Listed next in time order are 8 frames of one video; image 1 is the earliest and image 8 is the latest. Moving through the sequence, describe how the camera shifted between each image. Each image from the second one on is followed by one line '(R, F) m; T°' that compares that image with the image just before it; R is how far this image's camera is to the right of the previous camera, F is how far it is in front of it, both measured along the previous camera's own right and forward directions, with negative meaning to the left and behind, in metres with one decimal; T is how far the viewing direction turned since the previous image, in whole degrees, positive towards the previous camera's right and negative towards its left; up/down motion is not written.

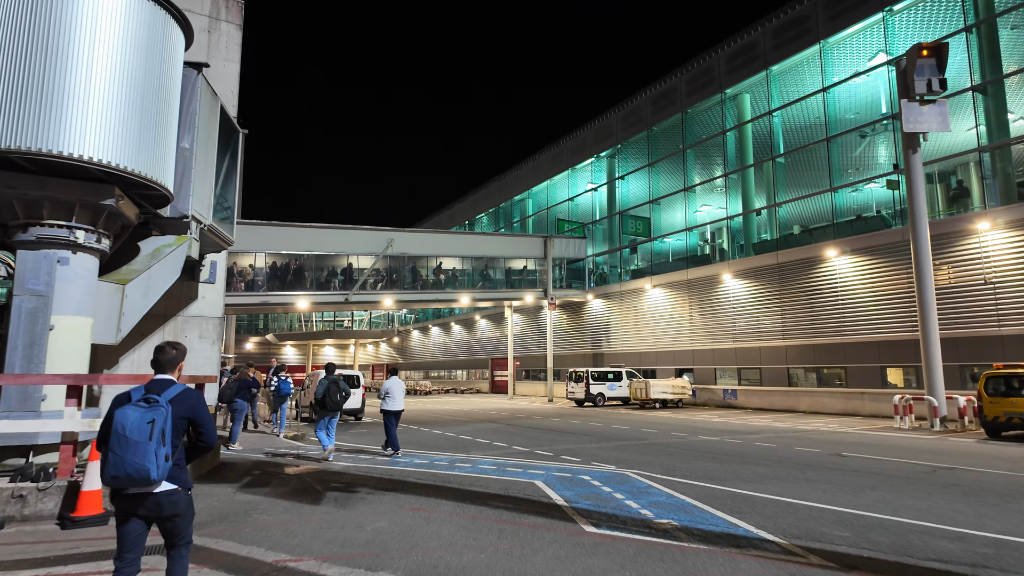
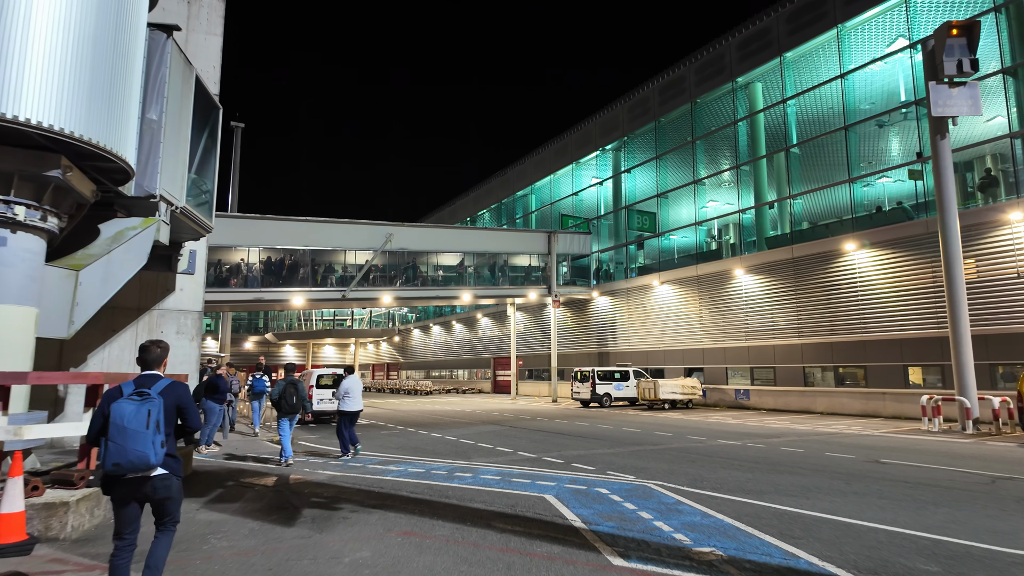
(-0.1, +1.0) m; 0°
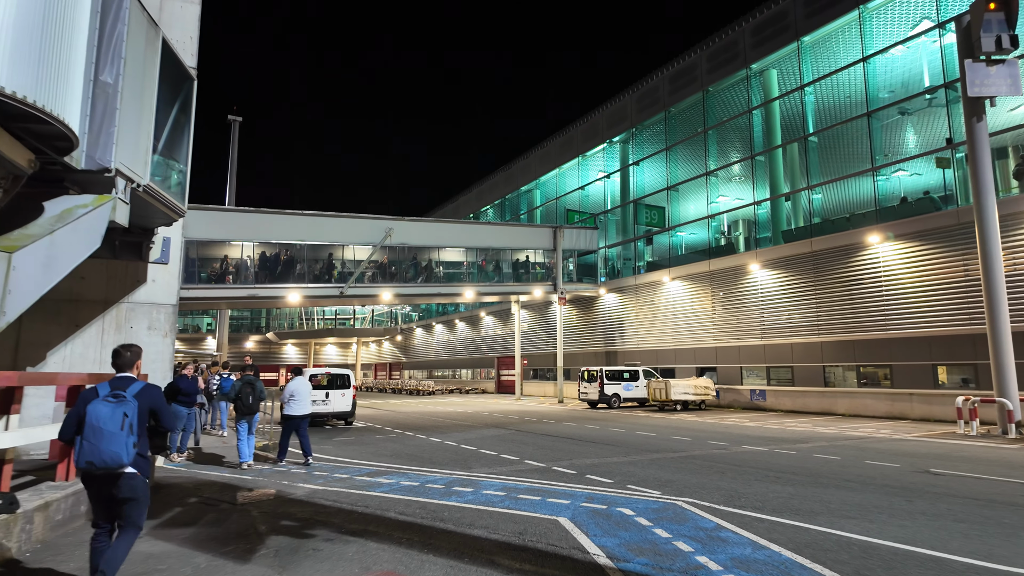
(0.0, +1.1) m; 0°
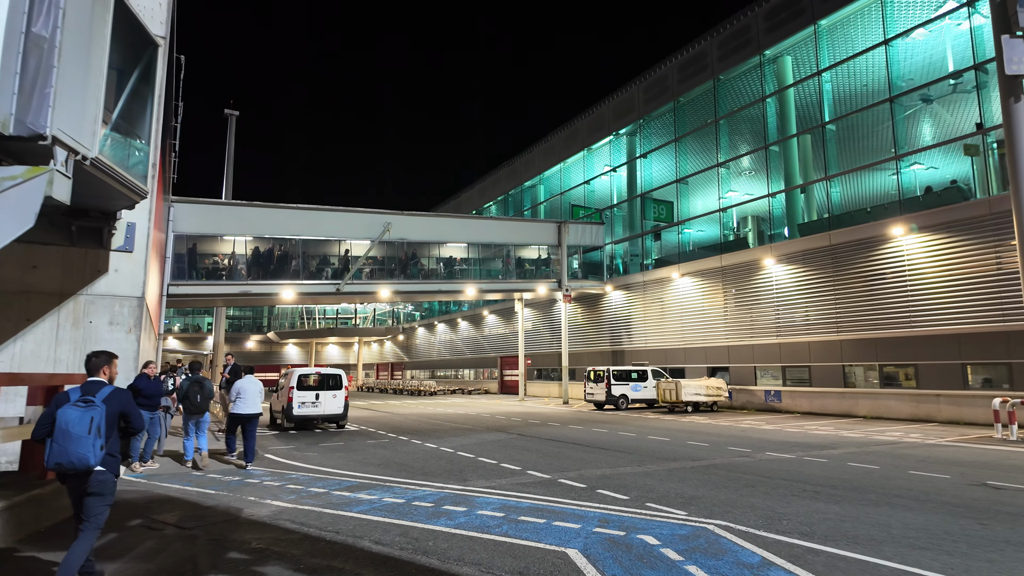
(0.0, +1.0) m; 0°
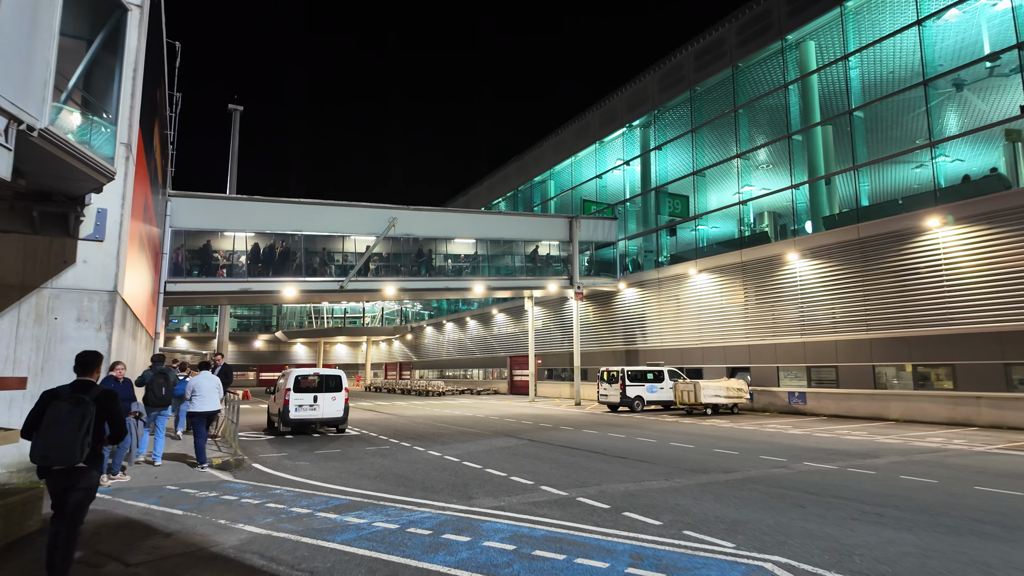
(0.0, +1.0) m; -1°
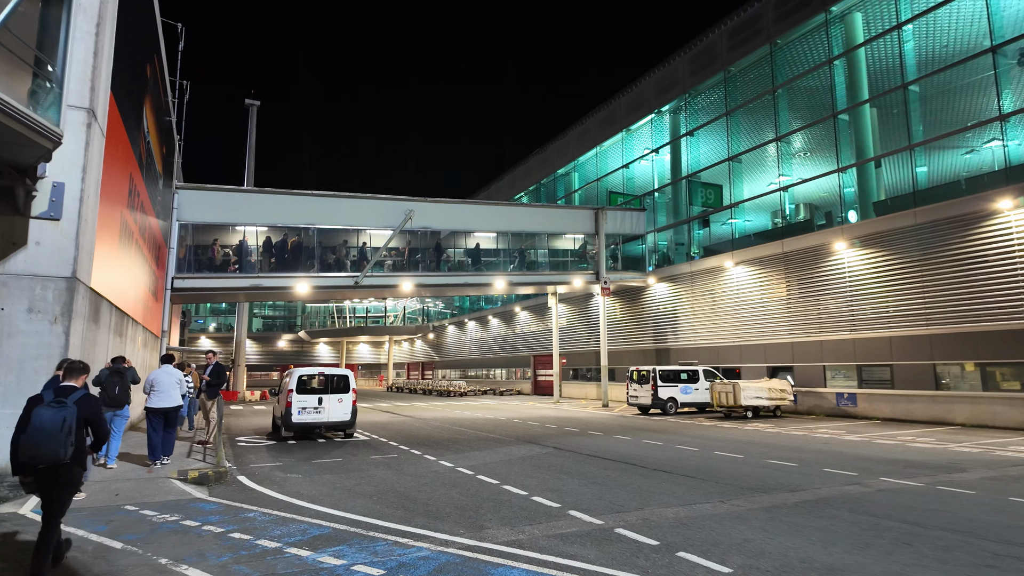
(0.0, +1.4) m; -2°
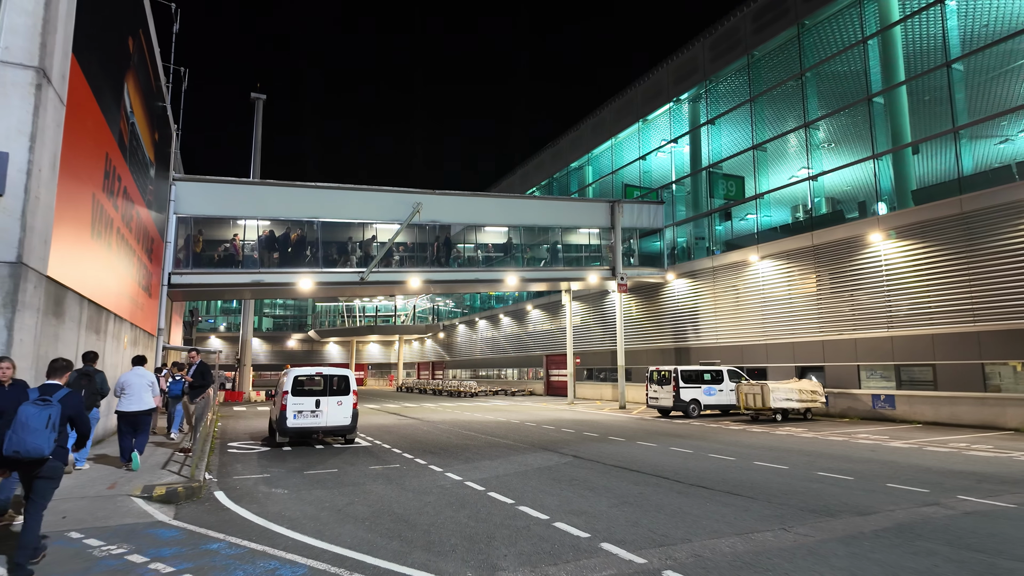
(-0.1, +1.1) m; -1°
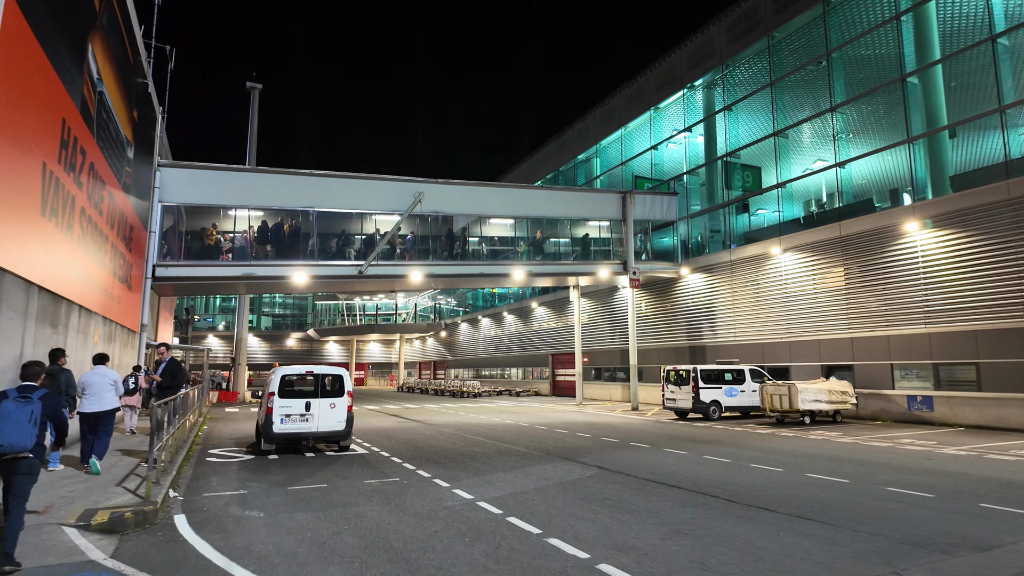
(-0.2, +1.3) m; 0°
